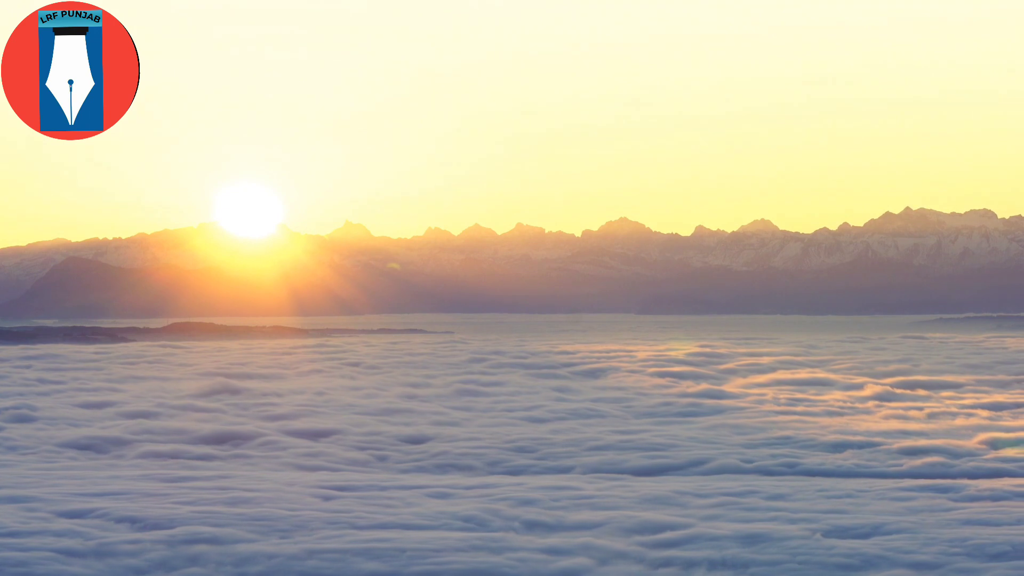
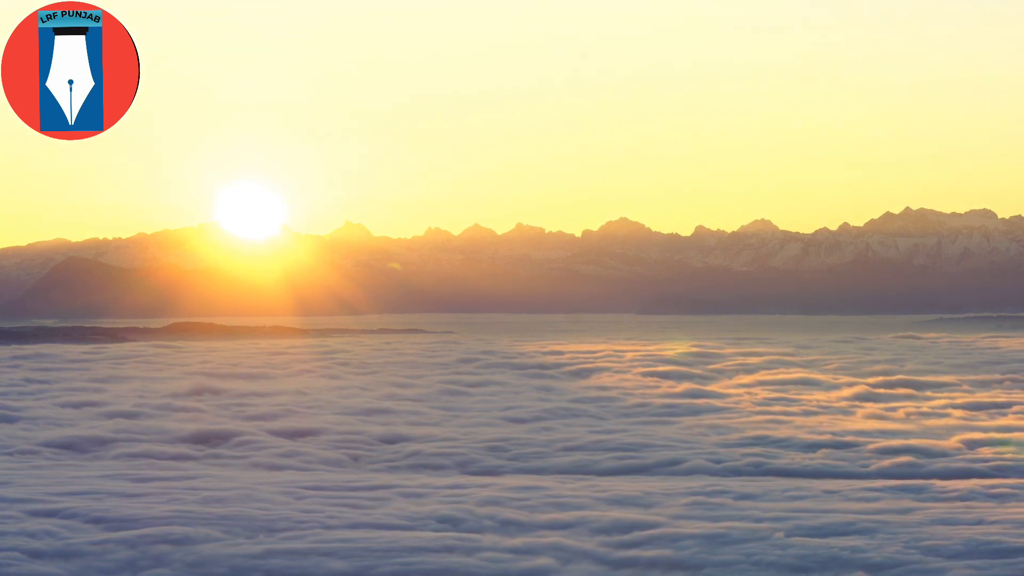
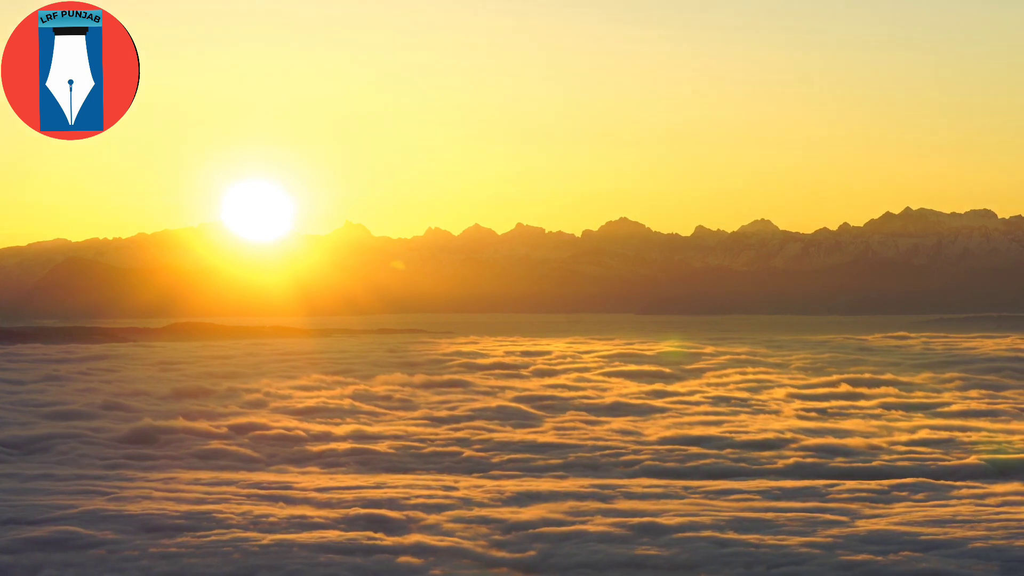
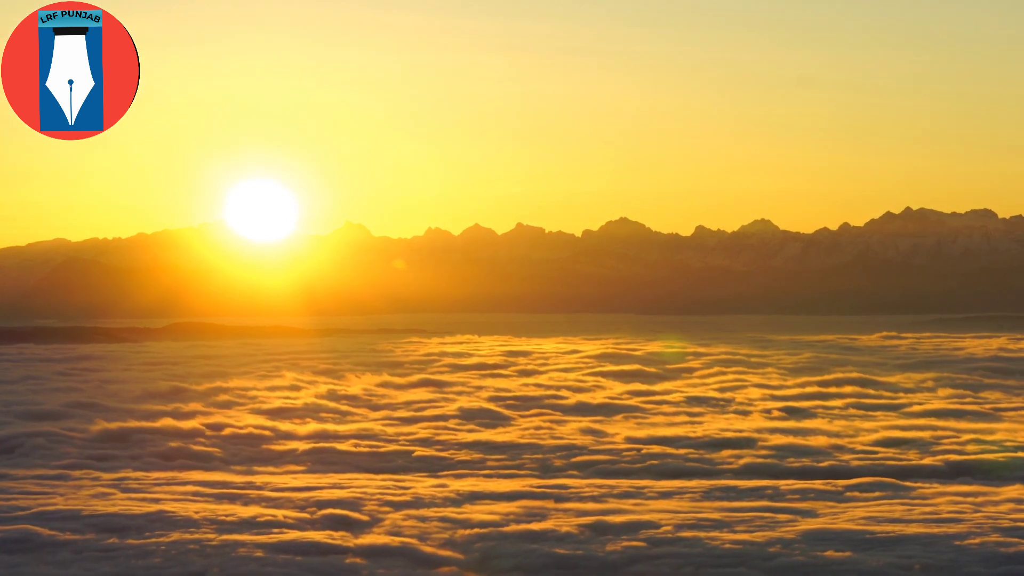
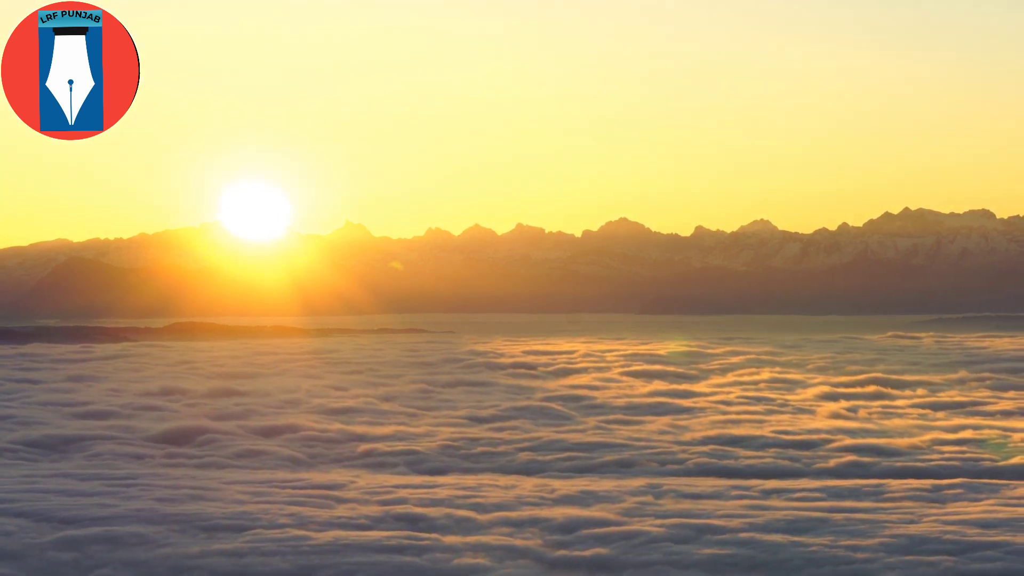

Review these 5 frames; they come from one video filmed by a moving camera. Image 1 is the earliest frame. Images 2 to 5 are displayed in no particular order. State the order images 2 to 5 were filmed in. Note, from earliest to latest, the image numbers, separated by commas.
2, 5, 3, 4
